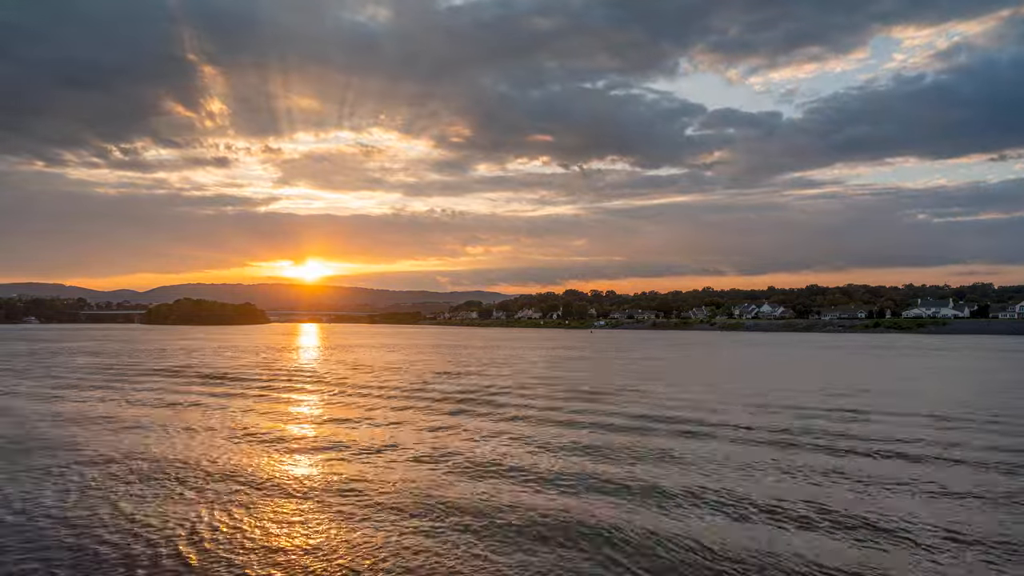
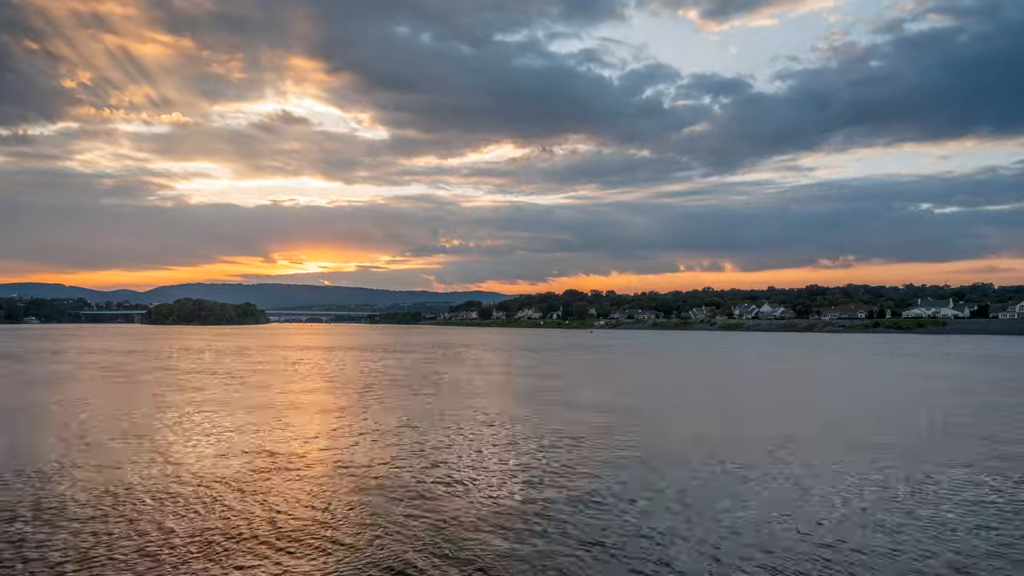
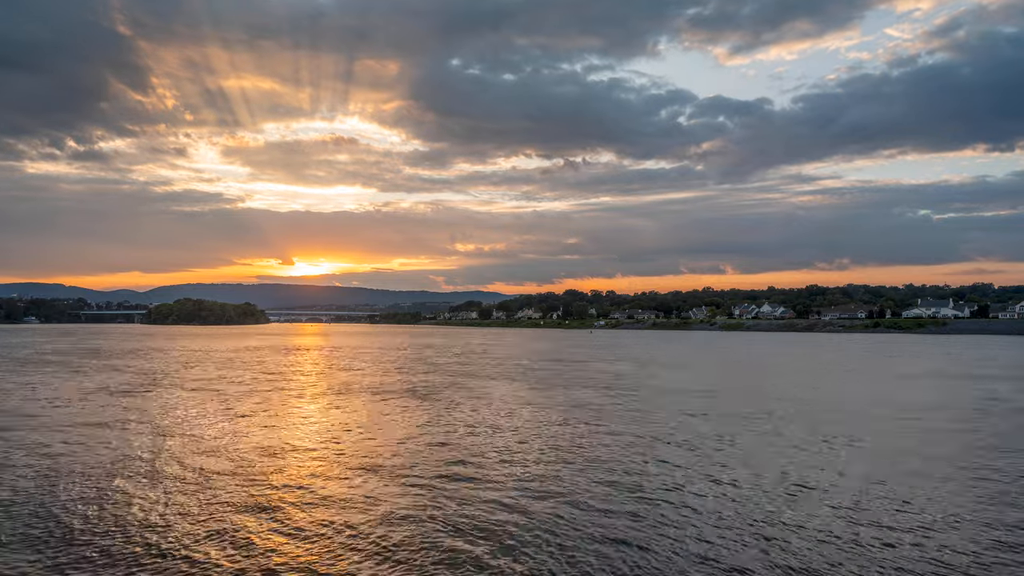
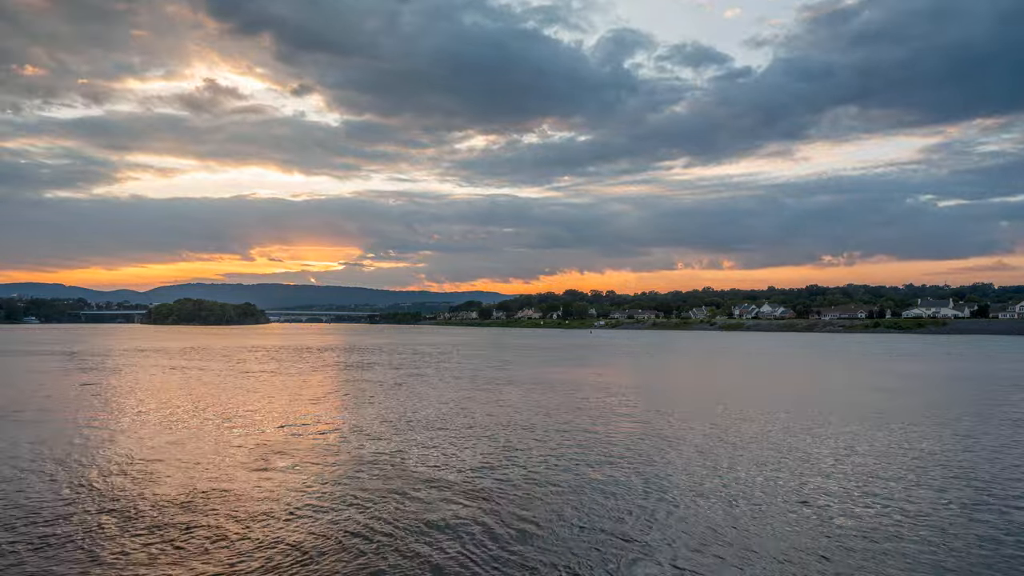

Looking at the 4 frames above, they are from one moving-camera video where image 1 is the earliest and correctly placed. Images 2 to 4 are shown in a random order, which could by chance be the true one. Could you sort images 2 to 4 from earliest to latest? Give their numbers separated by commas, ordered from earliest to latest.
3, 2, 4
